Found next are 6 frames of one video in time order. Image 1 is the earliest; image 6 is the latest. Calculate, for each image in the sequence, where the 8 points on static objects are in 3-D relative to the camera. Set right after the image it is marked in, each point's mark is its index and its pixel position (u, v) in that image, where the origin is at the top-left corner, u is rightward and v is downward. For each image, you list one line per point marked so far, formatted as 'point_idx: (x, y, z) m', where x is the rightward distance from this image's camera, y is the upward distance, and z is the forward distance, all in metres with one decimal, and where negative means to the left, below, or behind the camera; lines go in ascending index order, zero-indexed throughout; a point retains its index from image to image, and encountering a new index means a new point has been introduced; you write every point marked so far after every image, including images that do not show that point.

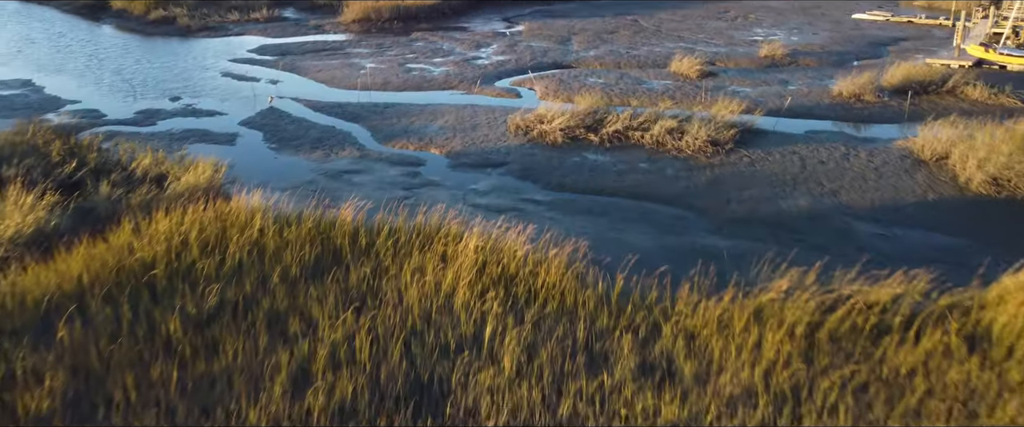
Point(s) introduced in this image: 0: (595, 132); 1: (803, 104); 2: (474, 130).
0: (+0.9, +0.9, +8.6) m
1: (+3.6, +1.3, +10.1) m
2: (-0.4, +0.9, +9.0) m
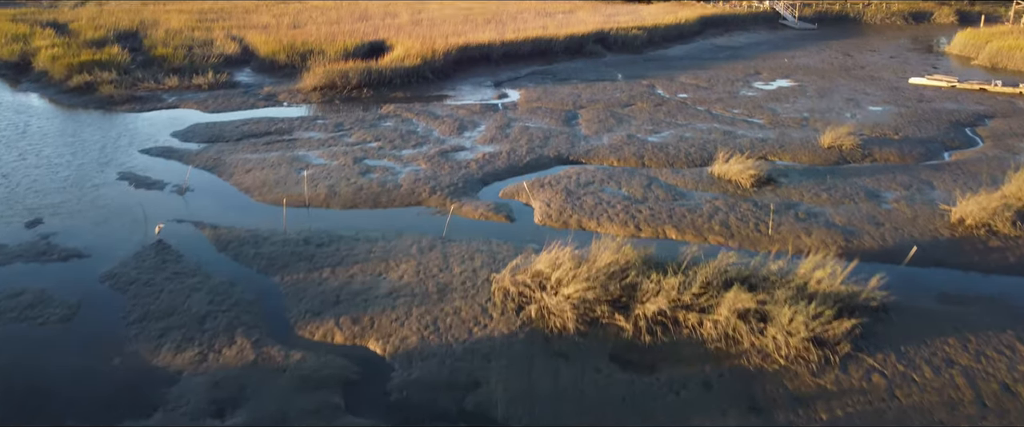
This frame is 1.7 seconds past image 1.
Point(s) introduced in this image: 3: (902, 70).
0: (+0.8, -0.7, +5.6) m
1: (+3.4, -0.2, +7.1) m
2: (-0.5, -0.6, +5.9) m
3: (+8.2, +3.0, +17.3) m
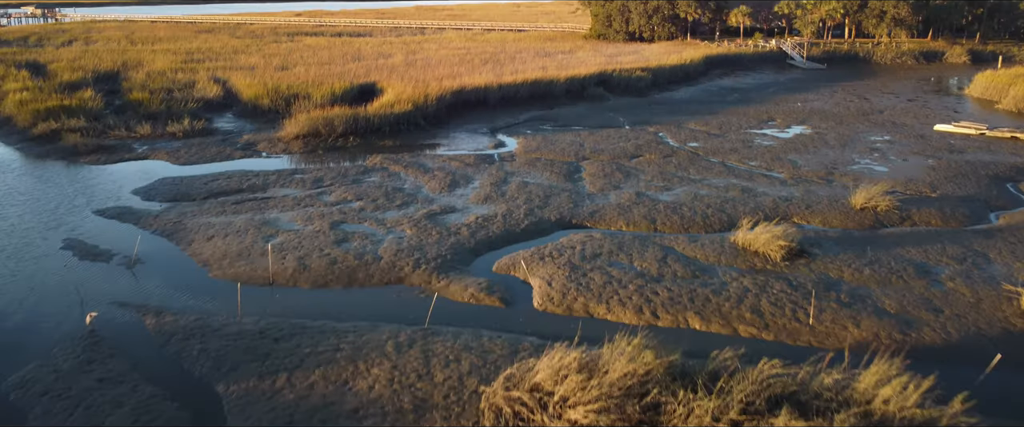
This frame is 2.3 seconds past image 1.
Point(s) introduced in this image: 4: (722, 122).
0: (+0.7, -1.2, +4.5) m
1: (+3.4, -0.9, +6.0) m
2: (-0.6, -1.2, +4.8) m
3: (+8.1, +2.0, +16.3) m
4: (+3.9, +1.7, +15.2) m
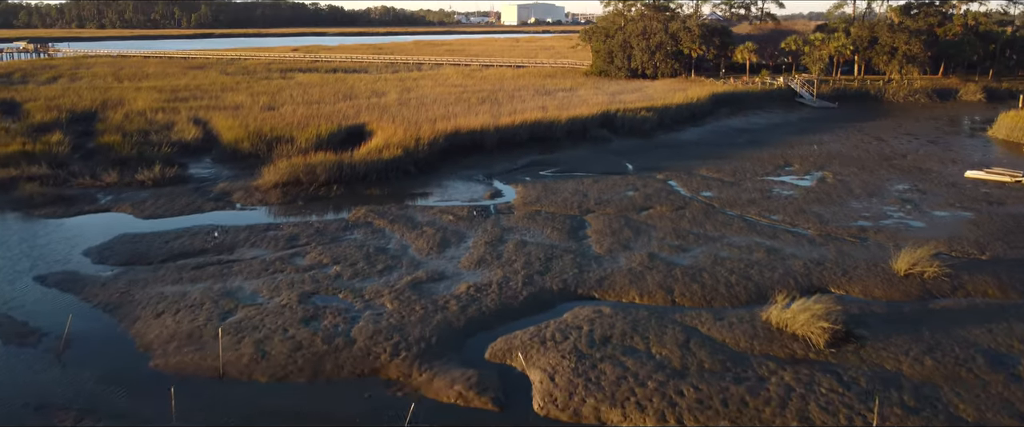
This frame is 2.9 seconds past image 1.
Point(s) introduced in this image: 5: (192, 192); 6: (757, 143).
0: (+0.7, -1.7, +3.3) m
1: (+3.4, -1.4, +4.8) m
2: (-0.6, -1.7, +3.7) m
3: (+8.1, +1.0, +15.3) m
4: (+3.8, +0.8, +14.1) m
5: (-4.8, +0.3, +12.3) m
6: (+5.1, +1.5, +17.3) m
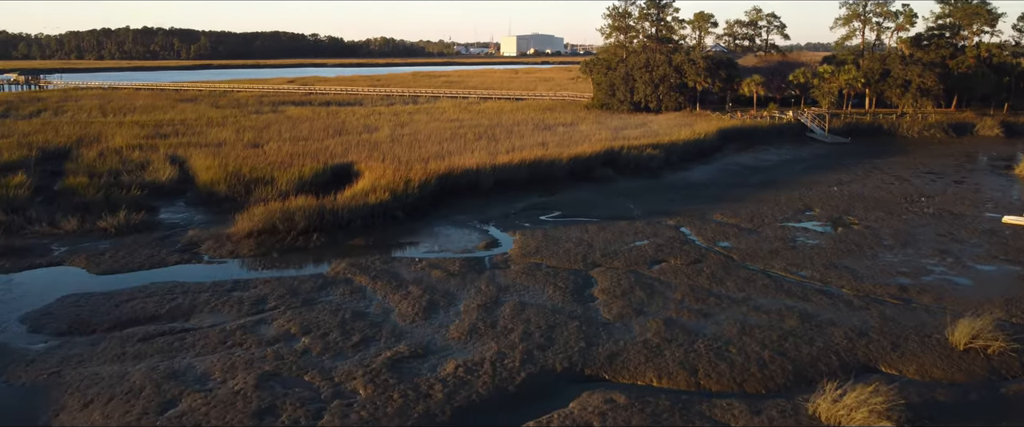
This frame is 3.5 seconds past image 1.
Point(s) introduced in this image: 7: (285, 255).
0: (+0.7, -2.1, +2.1) m
1: (+3.4, -1.8, +3.6) m
2: (-0.6, -2.1, +2.5) m
3: (+8.0, +0.2, +14.2) m
4: (+3.8, 0.0, +13.0) m
5: (-4.8, -0.4, +11.2) m
6: (+5.1, +0.6, +16.2) m
7: (-2.9, -0.5, +10.7) m
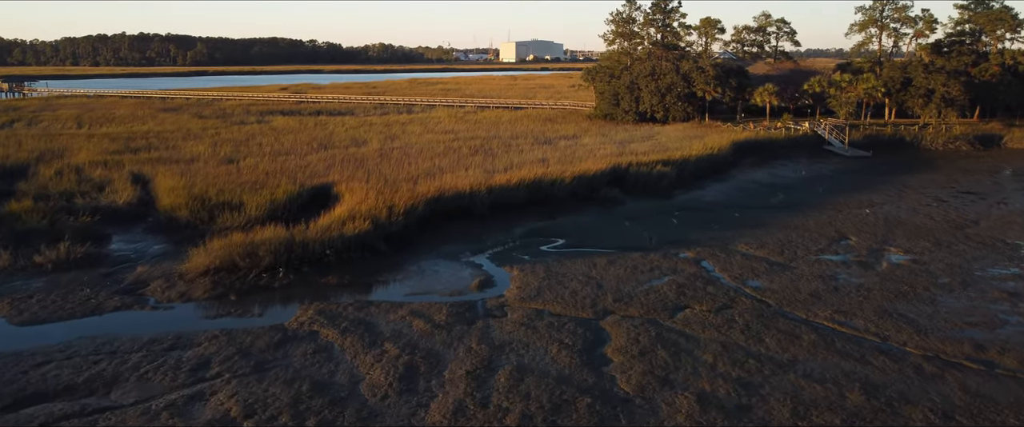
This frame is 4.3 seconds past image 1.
0: (+0.7, -2.4, +0.6) m
1: (+3.3, -2.2, +2.1) m
2: (-0.6, -2.4, +1.0) m
3: (+8.0, -0.2, +12.7) m
4: (+3.8, -0.4, +11.5) m
5: (-4.9, -0.8, +9.7) m
6: (+5.1, +0.2, +14.7) m
7: (-3.0, -0.9, +9.1) m
